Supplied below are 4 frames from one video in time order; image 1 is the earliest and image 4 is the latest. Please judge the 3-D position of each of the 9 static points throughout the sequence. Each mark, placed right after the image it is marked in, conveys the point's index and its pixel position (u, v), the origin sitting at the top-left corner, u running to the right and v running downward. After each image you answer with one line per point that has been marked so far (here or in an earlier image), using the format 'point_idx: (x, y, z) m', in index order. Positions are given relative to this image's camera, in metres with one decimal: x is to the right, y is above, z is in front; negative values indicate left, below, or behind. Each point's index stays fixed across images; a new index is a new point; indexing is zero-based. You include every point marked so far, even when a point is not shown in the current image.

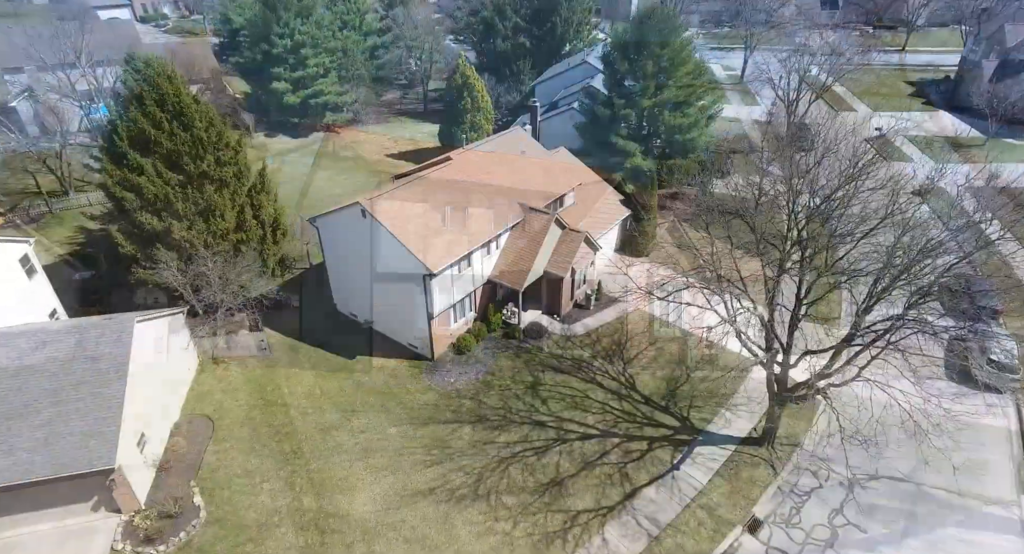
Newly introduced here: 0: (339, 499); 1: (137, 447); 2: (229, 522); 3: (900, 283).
0: (-6.1, -7.7, +19.6) m
1: (-12.6, -5.7, +19.1) m
2: (-9.2, -8.1, +18.7) m
3: (+11.7, -0.2, +17.0) m
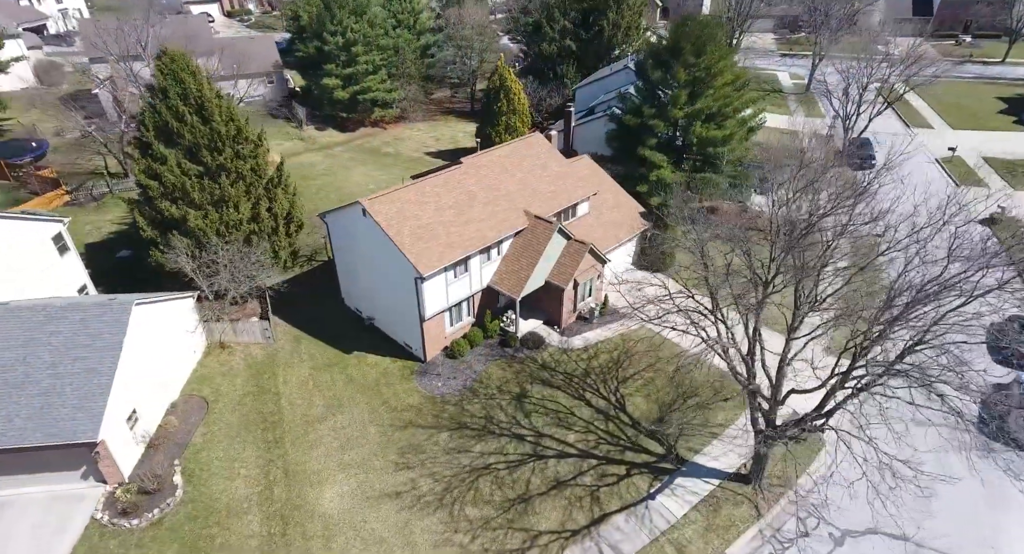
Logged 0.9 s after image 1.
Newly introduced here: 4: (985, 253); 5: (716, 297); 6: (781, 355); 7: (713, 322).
0: (-7.3, -7.6, +20.0) m
1: (-13.7, -5.2, +20.2) m
2: (-10.6, -7.8, +19.5) m
3: (+10.6, -1.4, +15.4) m
4: (+11.9, +0.5, +14.4) m
5: (+7.0, -0.7, +19.5) m
6: (+8.2, -2.4, +17.5) m
7: (+6.7, -1.5, +18.9) m
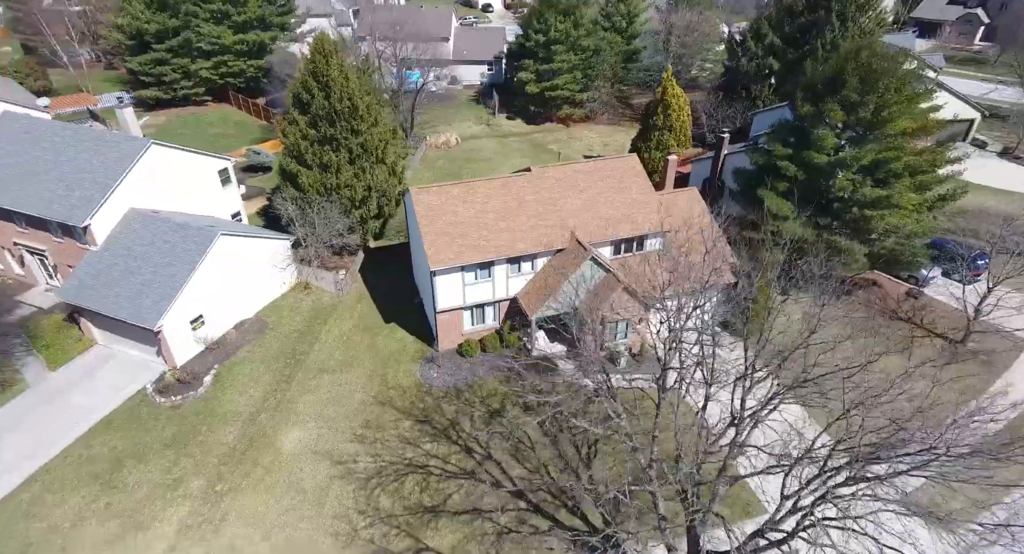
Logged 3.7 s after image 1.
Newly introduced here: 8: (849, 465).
0: (-9.4, -6.0, +22.9) m
1: (-14.4, -2.1, +25.5) m
2: (-12.5, -5.4, +23.7) m
3: (+6.0, -4.2, +11.3) m
4: (+7.3, -2.6, +9.7) m
5: (+4.6, -2.8, +16.3) m
6: (+4.6, -4.7, +14.1) m
7: (+4.0, -3.5, +16.0) m
8: (+6.2, -3.5, +10.8) m
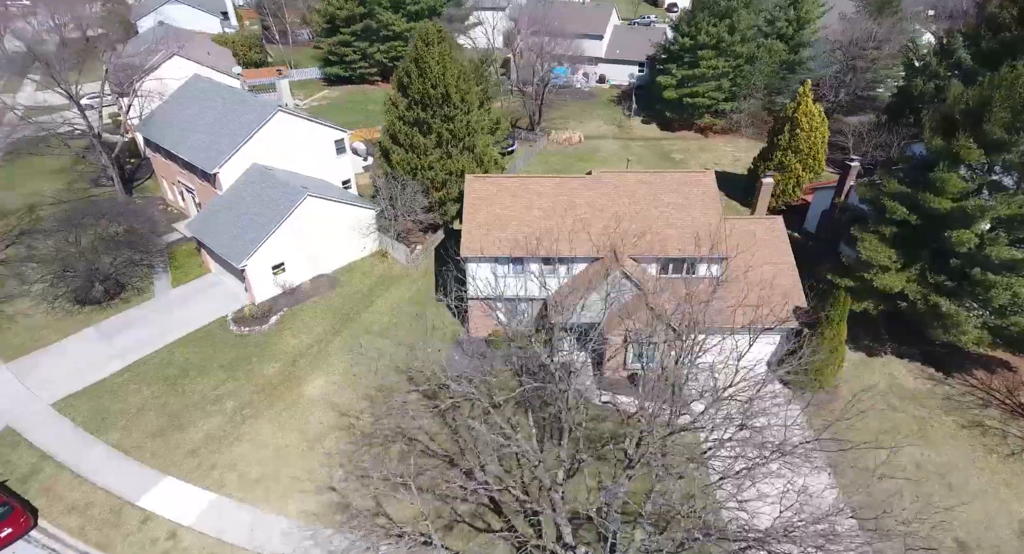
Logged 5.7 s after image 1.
0: (-9.0, -4.3, +25.4) m
1: (-12.3, +0.4, +29.2) m
2: (-11.6, -3.1, +27.1) m
3: (+2.6, -4.9, +9.9) m
4: (+3.7, -3.5, +8.0) m
5: (+3.0, -3.4, +15.1) m
6: (+1.9, -5.1, +13.0) m
7: (+2.1, -3.9, +15.0) m
8: (+2.8, -4.3, +9.4) m
